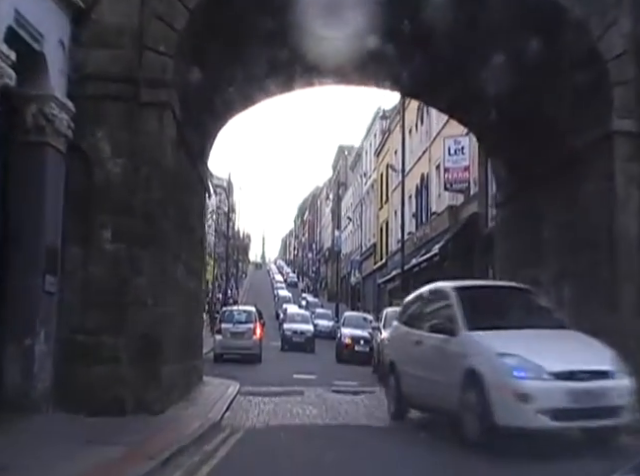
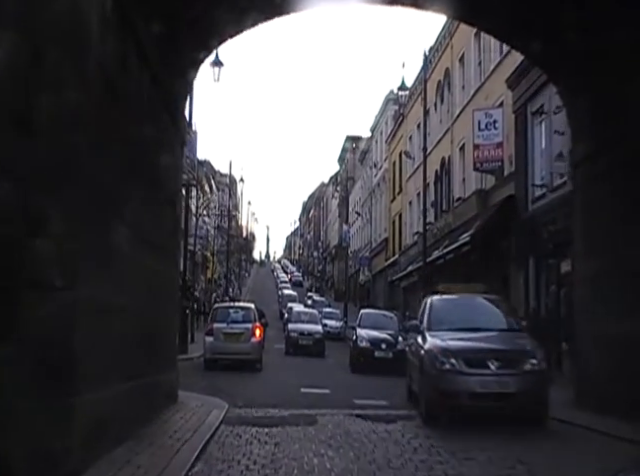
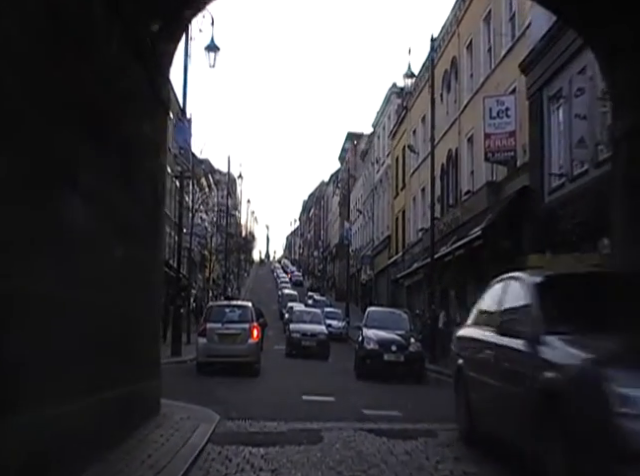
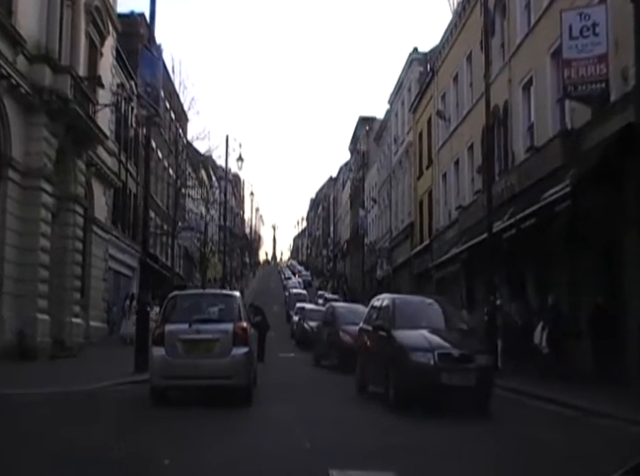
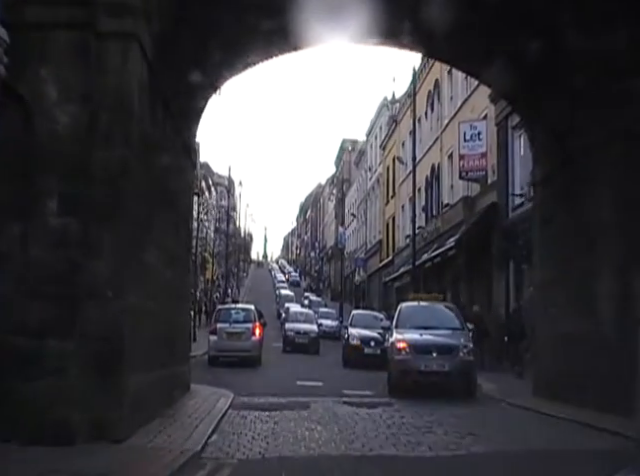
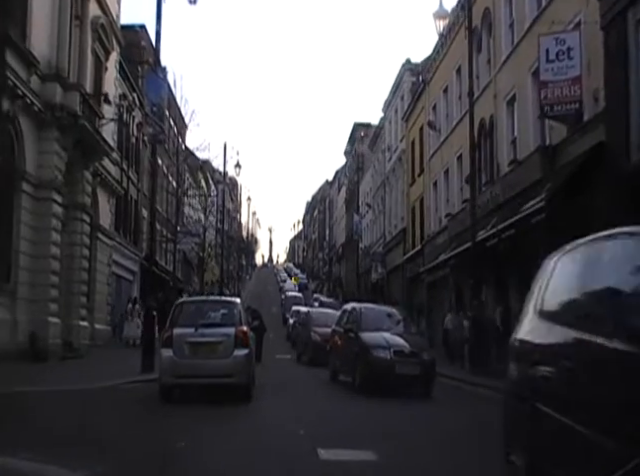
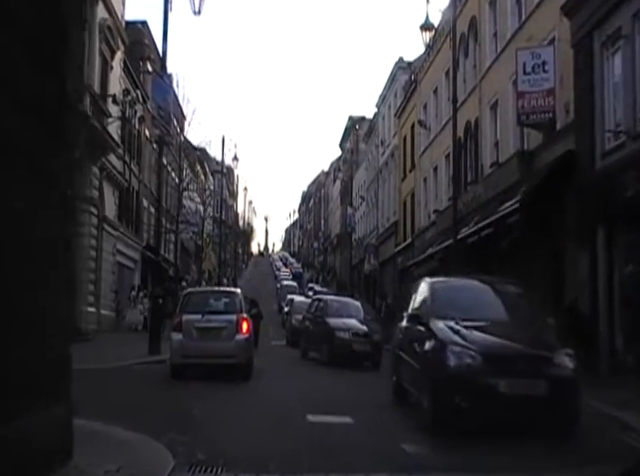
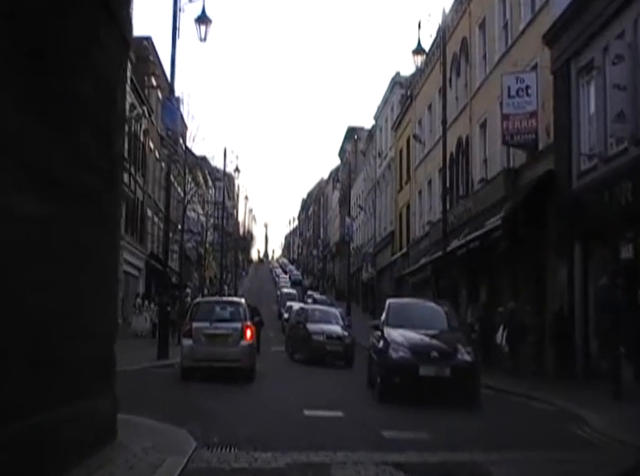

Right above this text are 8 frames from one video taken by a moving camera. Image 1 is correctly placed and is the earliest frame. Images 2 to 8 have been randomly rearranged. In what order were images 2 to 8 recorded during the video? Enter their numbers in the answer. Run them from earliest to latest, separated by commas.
5, 2, 3, 8, 7, 6, 4
